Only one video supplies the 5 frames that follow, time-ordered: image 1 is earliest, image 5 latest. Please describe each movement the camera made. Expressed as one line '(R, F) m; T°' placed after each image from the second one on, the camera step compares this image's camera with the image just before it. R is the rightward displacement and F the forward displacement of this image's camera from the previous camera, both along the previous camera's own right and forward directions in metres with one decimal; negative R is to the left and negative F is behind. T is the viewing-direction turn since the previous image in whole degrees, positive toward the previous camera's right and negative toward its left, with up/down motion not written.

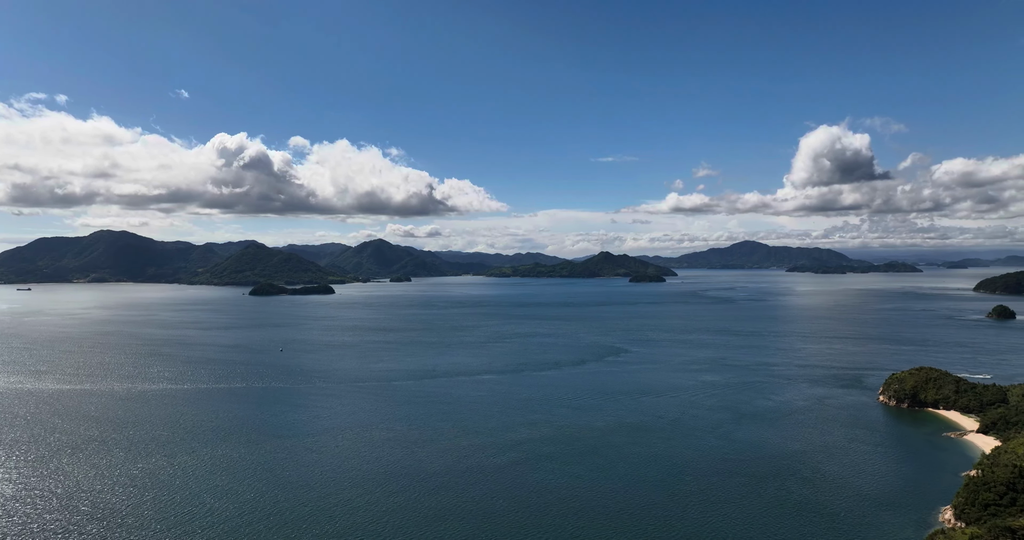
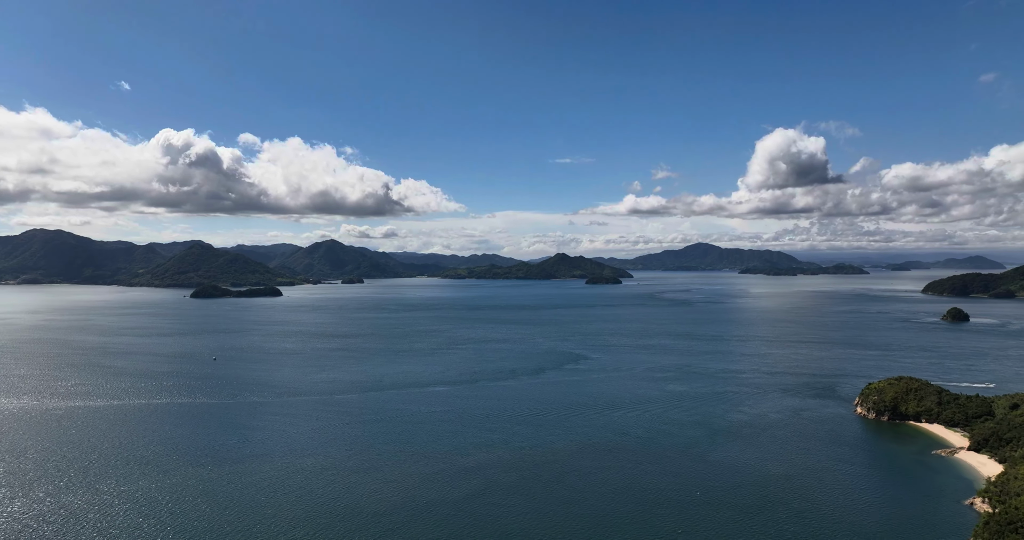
(+0.2, +4.3) m; +3°
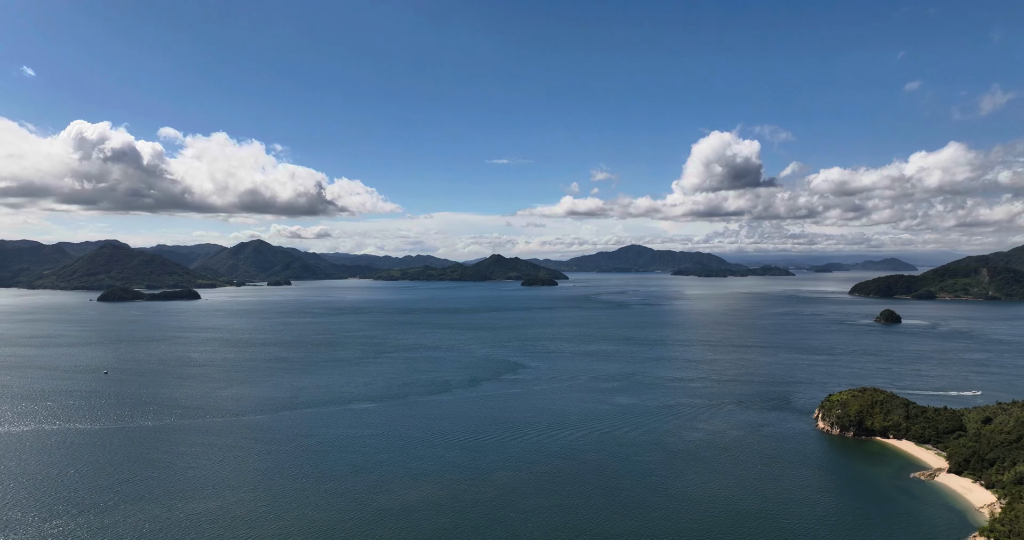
(+0.1, +5.1) m; +5°
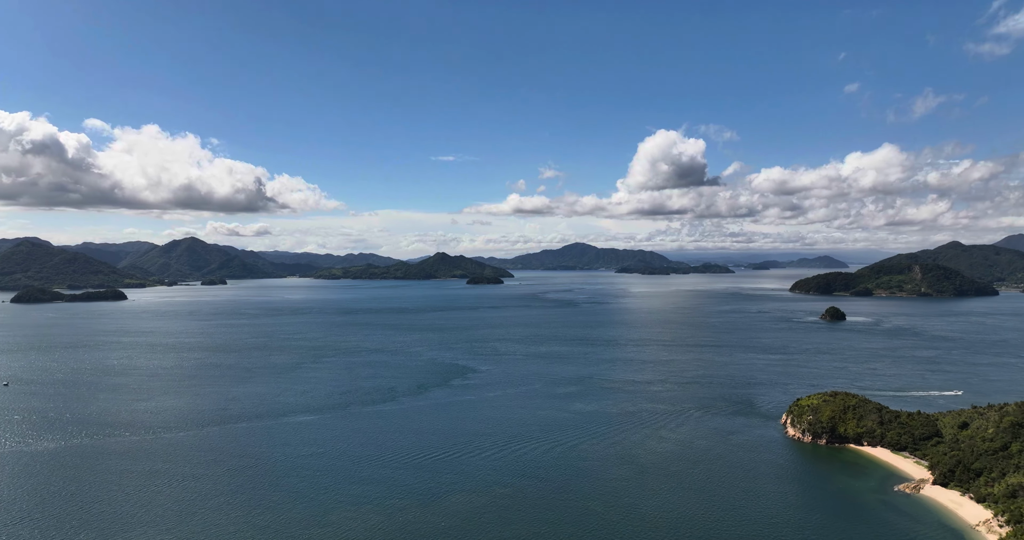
(-0.4, +3.4) m; +4°
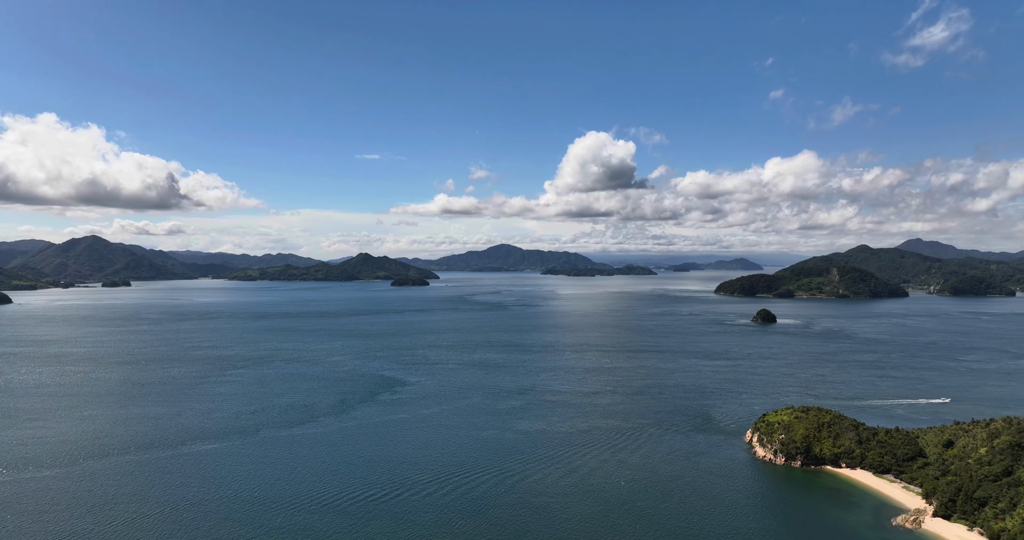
(-0.8, +5.2) m; +6°
